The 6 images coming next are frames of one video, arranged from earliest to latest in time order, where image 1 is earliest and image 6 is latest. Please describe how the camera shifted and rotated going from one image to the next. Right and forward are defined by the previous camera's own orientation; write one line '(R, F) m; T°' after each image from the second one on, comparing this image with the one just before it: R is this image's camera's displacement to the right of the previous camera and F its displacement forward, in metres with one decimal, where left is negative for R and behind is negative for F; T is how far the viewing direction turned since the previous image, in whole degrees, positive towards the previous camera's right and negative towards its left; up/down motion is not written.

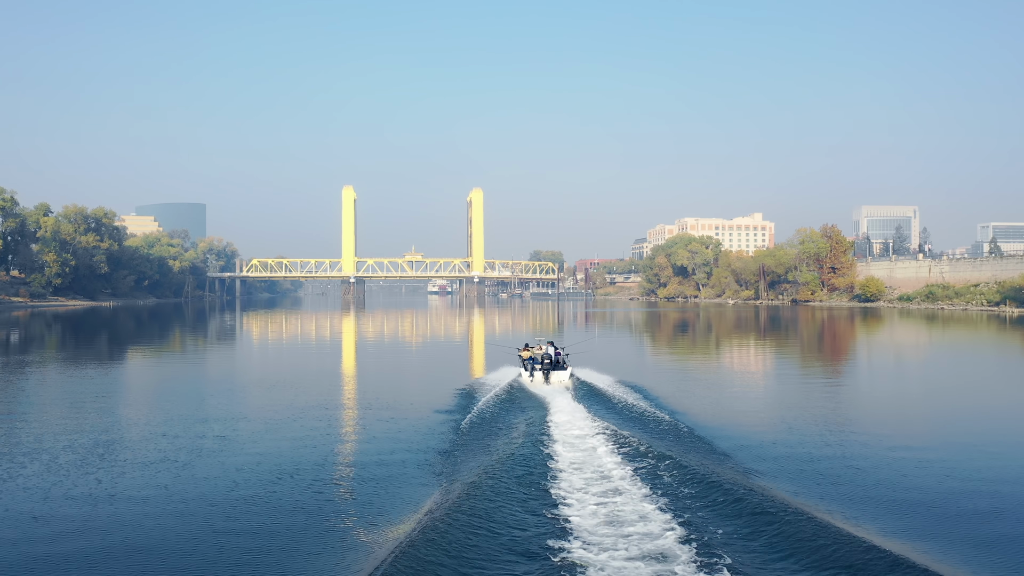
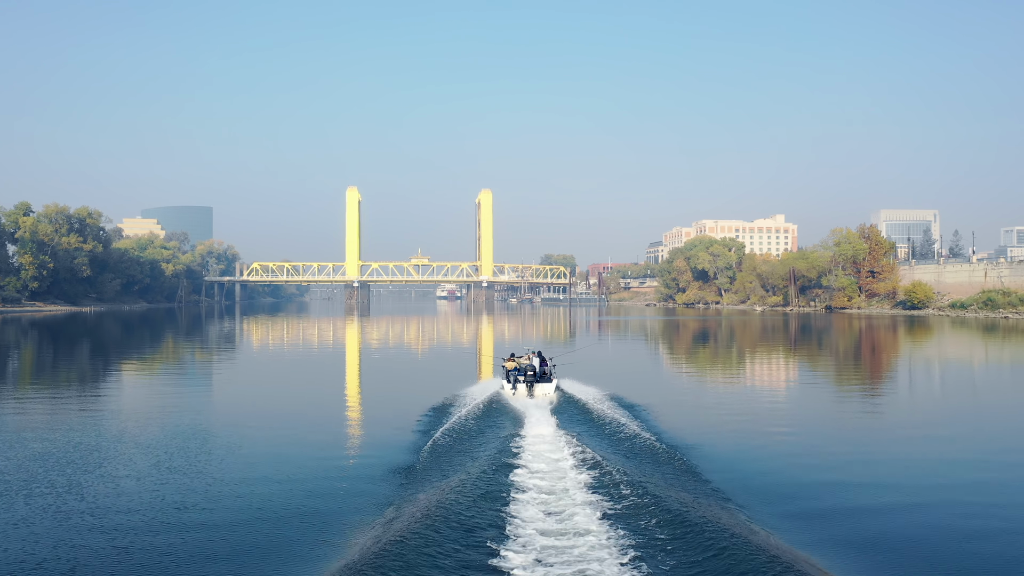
(+0.4, +4.8) m; -1°
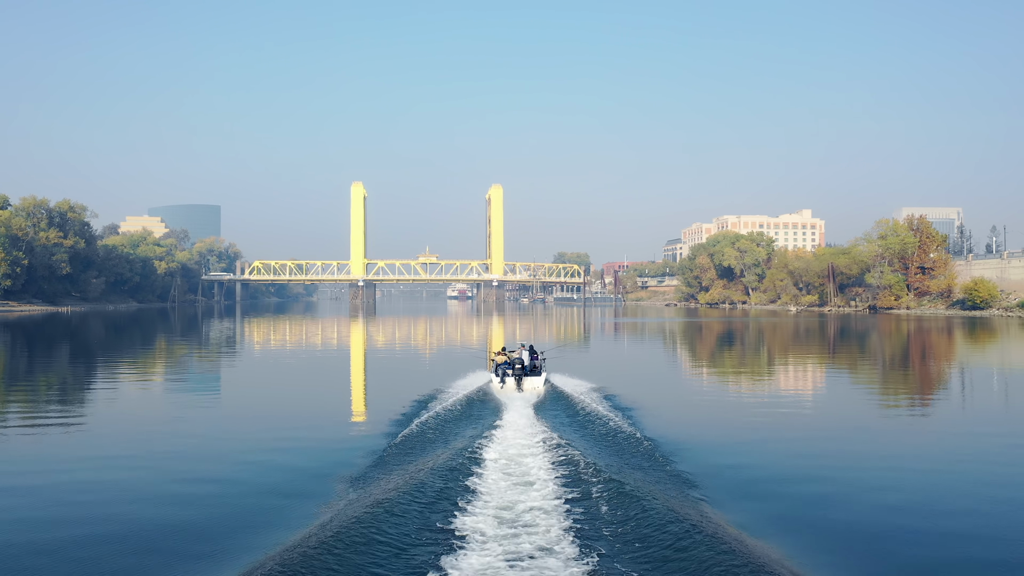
(+0.4, +5.1) m; -1°
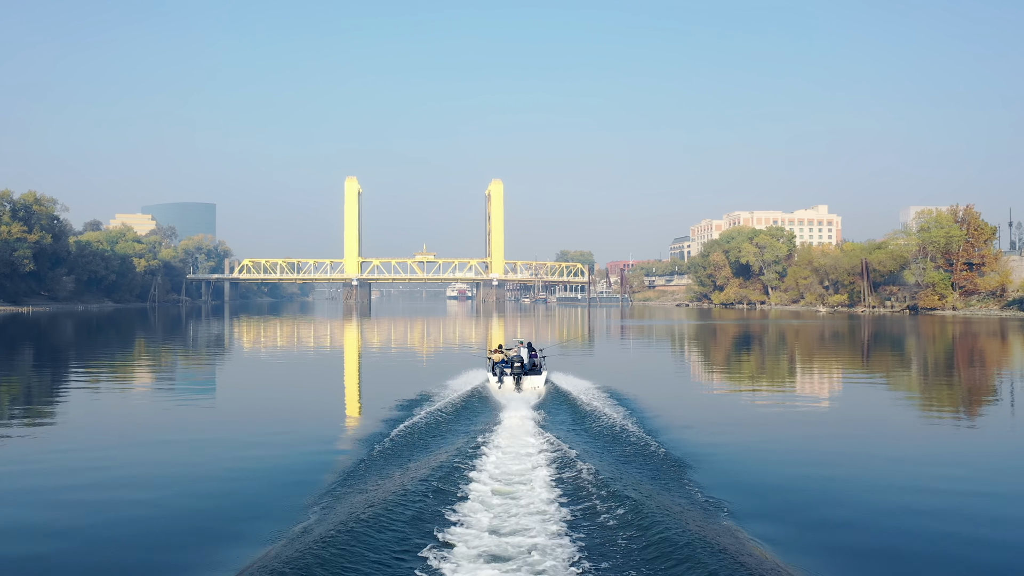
(+0.1, +4.8) m; 0°
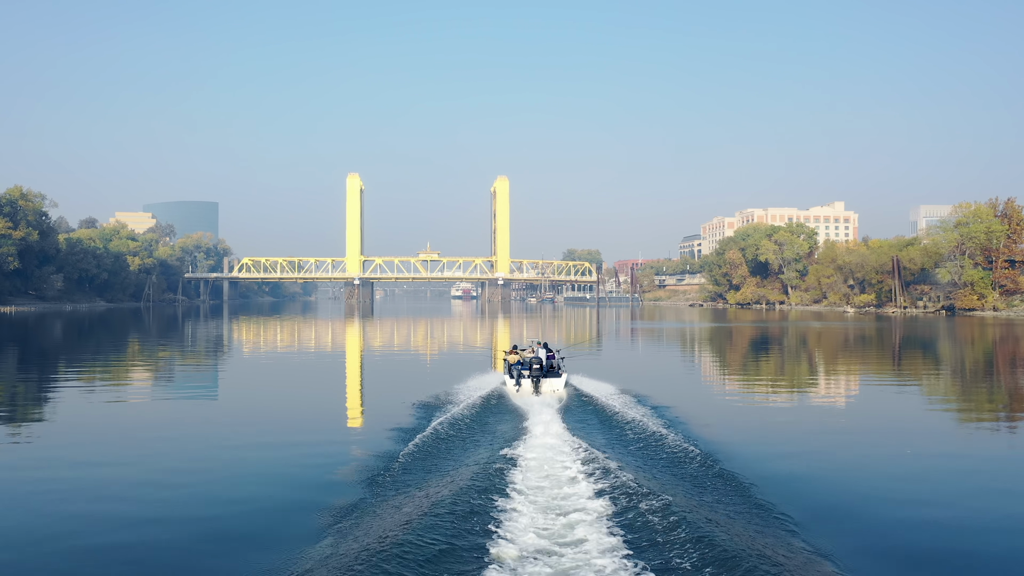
(-0.1, +2.8) m; 0°
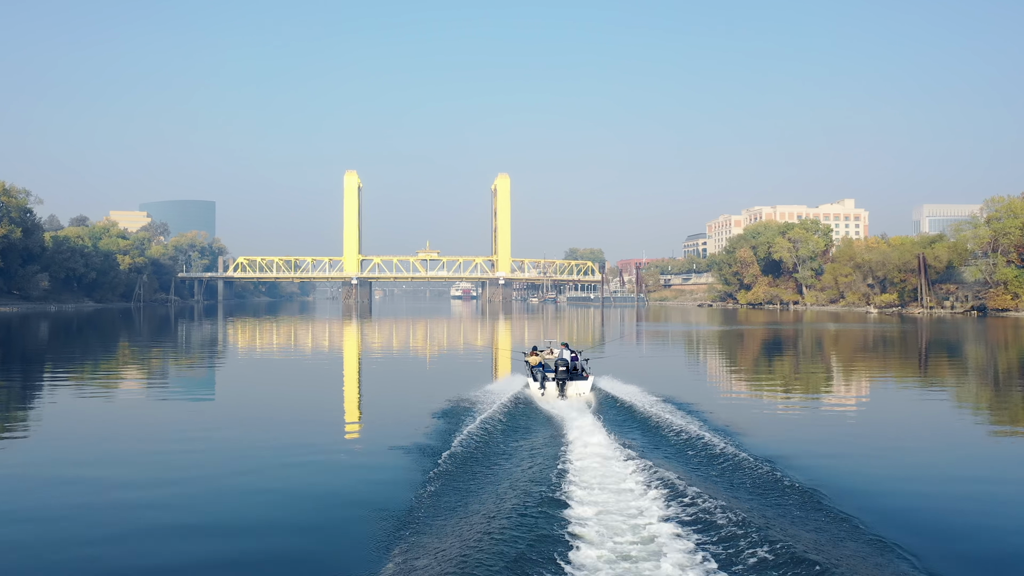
(-0.3, +2.3) m; 0°
